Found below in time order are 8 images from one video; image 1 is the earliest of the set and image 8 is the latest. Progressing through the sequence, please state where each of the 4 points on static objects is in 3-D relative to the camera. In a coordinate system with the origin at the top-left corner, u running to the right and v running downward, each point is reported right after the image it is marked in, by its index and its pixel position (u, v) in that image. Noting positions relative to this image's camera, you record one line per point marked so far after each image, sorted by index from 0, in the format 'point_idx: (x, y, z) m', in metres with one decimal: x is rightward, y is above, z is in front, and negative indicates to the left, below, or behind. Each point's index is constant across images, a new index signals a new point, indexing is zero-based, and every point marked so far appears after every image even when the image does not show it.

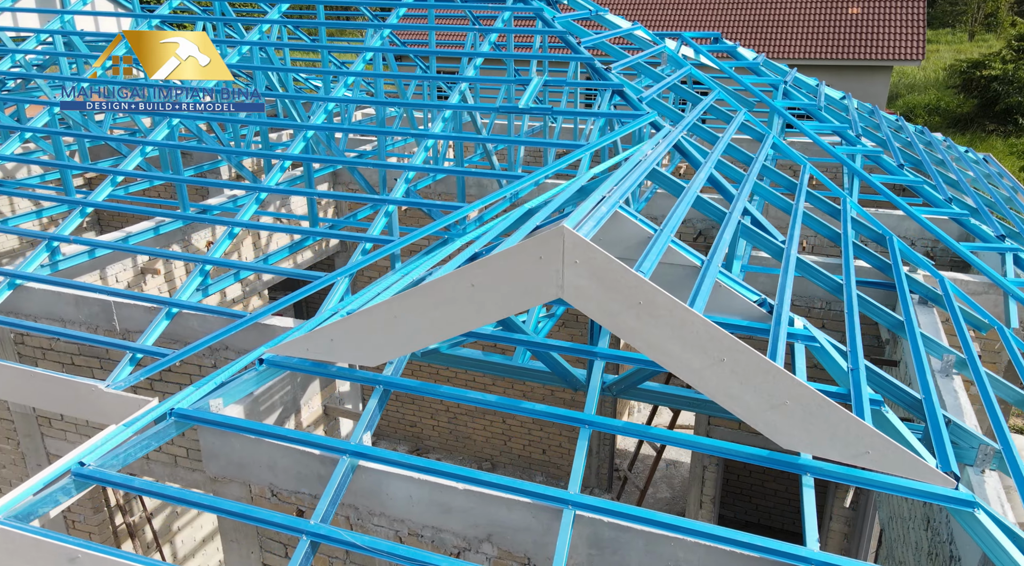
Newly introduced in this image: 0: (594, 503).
0: (+0.2, -0.7, +2.2) m
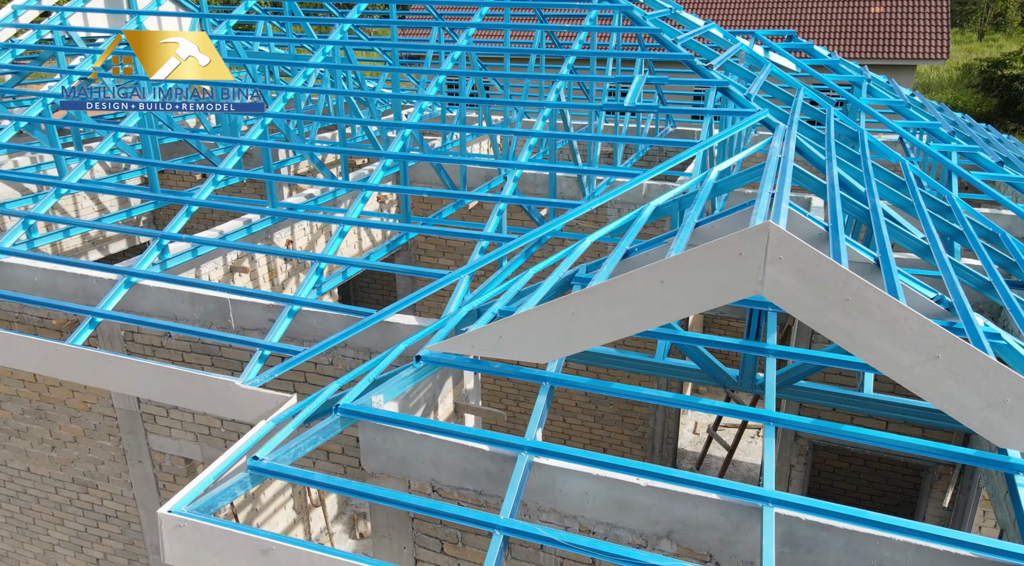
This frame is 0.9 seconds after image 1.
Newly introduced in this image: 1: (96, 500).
0: (+0.9, -0.7, +2.2) m
1: (-3.0, -1.6, +5.5) m
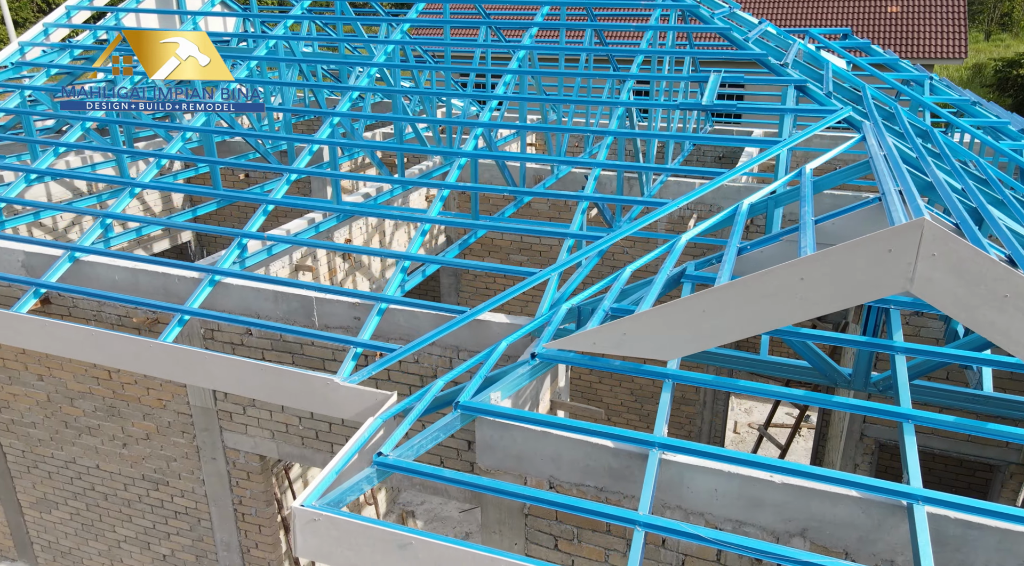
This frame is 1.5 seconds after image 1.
0: (+1.3, -0.6, +2.2) m
1: (-2.5, -1.6, +5.5) m
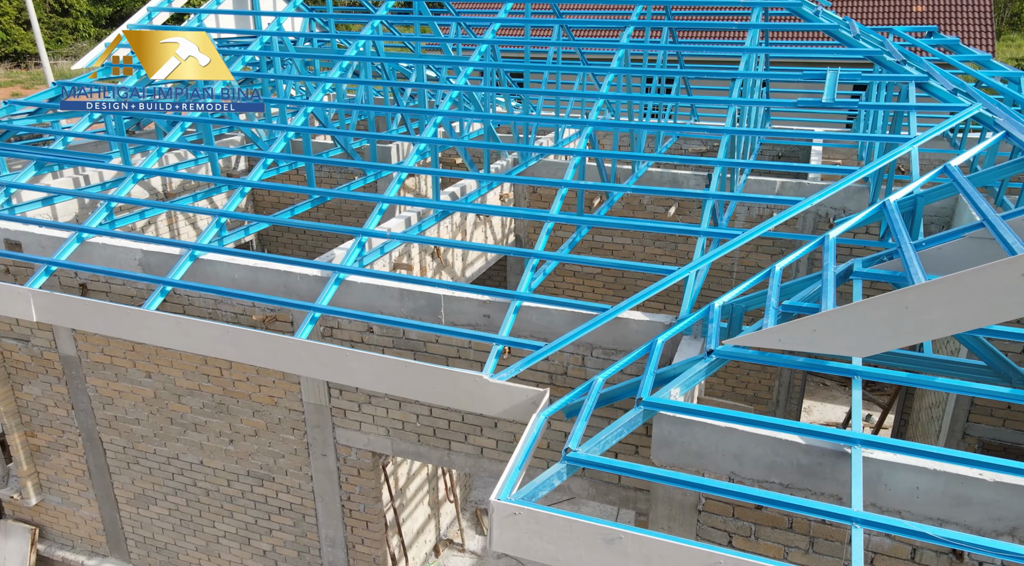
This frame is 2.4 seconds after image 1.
0: (+2.0, -0.6, +2.2) m
1: (-1.8, -1.6, +5.6) m
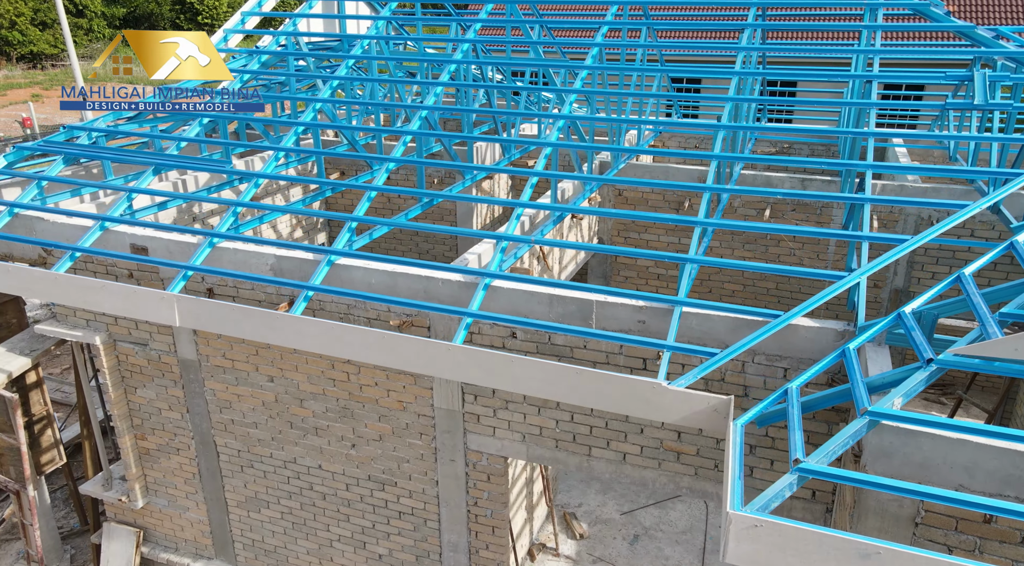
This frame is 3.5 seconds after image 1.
0: (+2.8, -0.7, +2.2) m
1: (-0.9, -1.6, +5.5) m
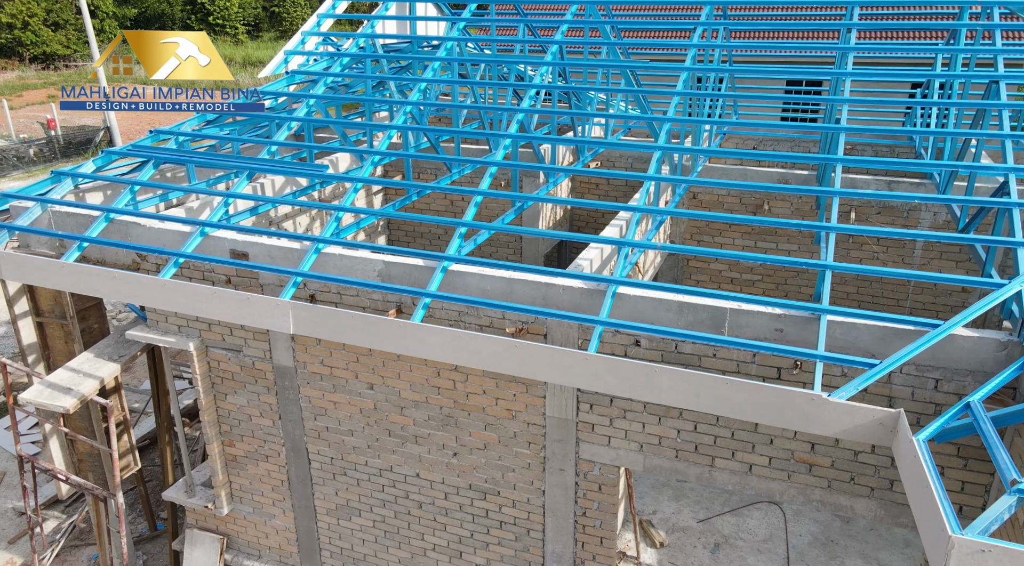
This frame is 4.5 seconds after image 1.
0: (+3.6, -0.7, +2.0) m
1: (-0.1, -1.6, +5.5) m
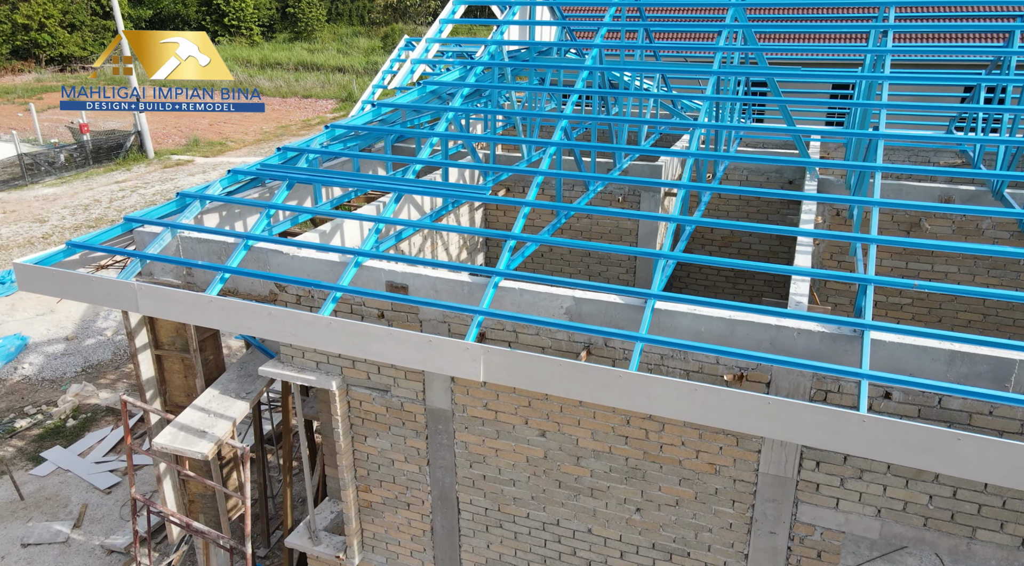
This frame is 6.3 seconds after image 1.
0: (+4.7, -0.9, +1.4) m
1: (+1.1, -1.9, +4.9) m
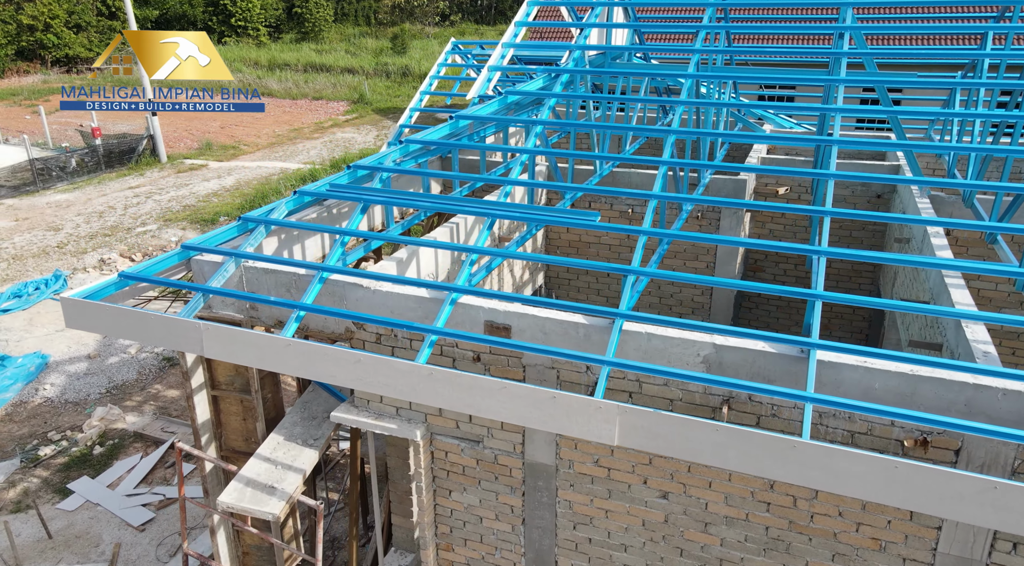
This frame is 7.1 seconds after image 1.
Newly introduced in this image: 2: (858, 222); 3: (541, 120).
0: (+5.4, -1.2, +0.8) m
1: (+1.8, -2.1, +4.3) m
2: (+3.7, +0.6, +7.9) m
3: (+0.2, +1.3, +5.9) m
